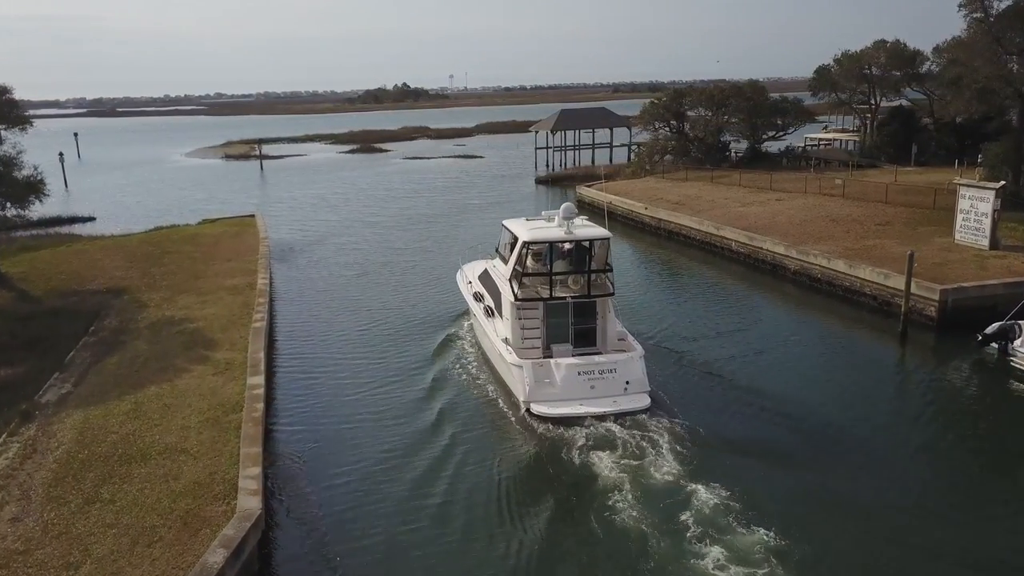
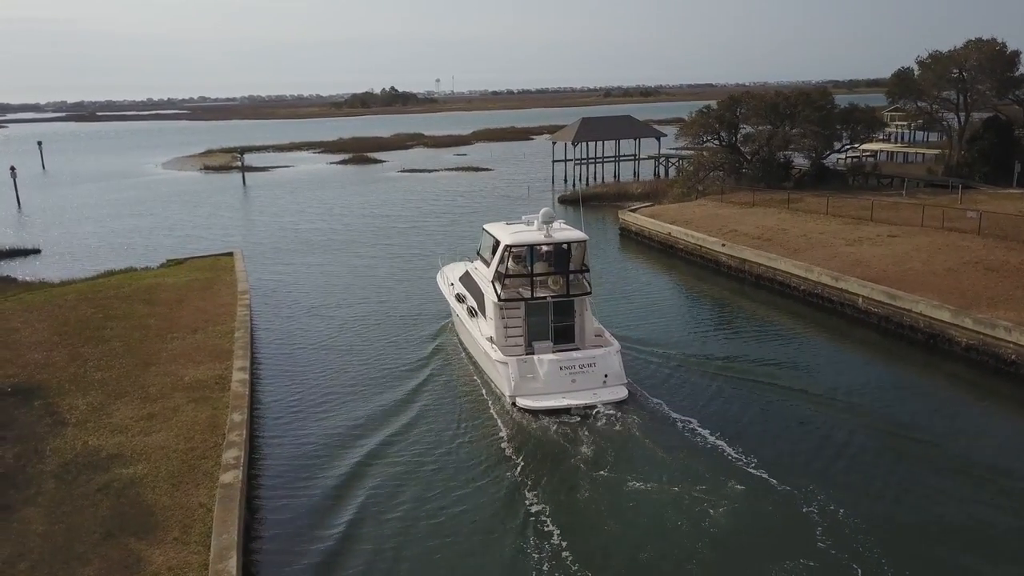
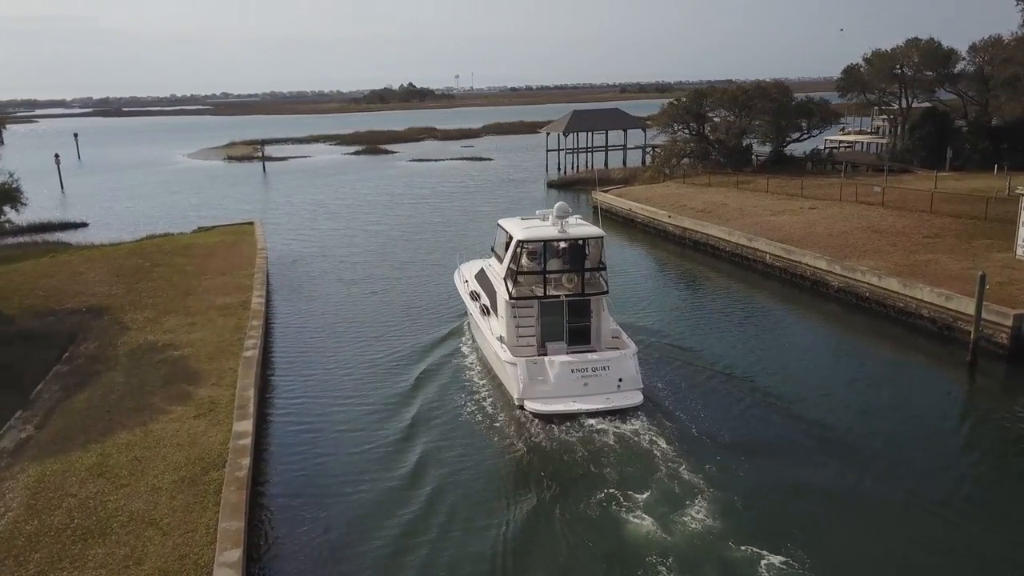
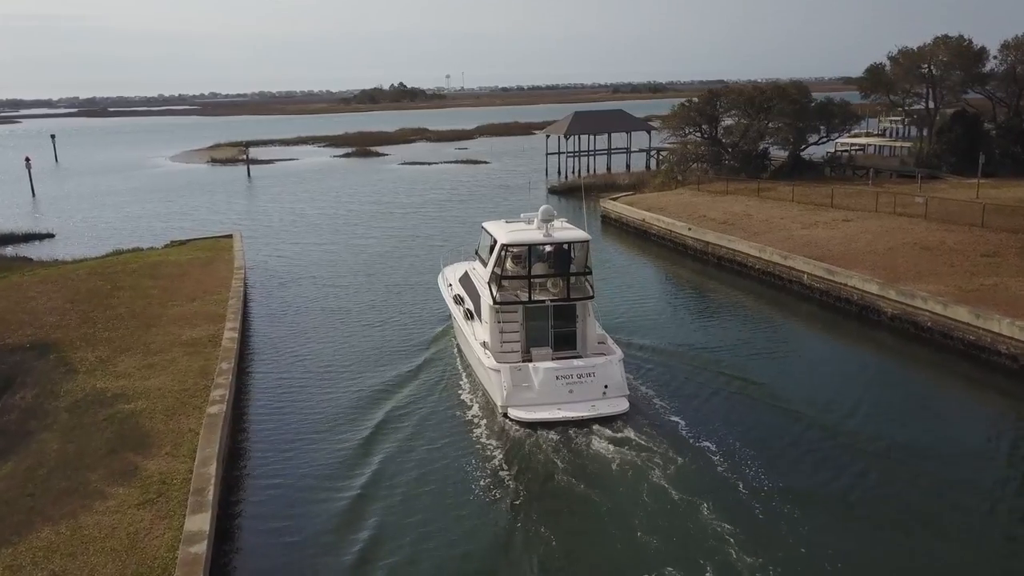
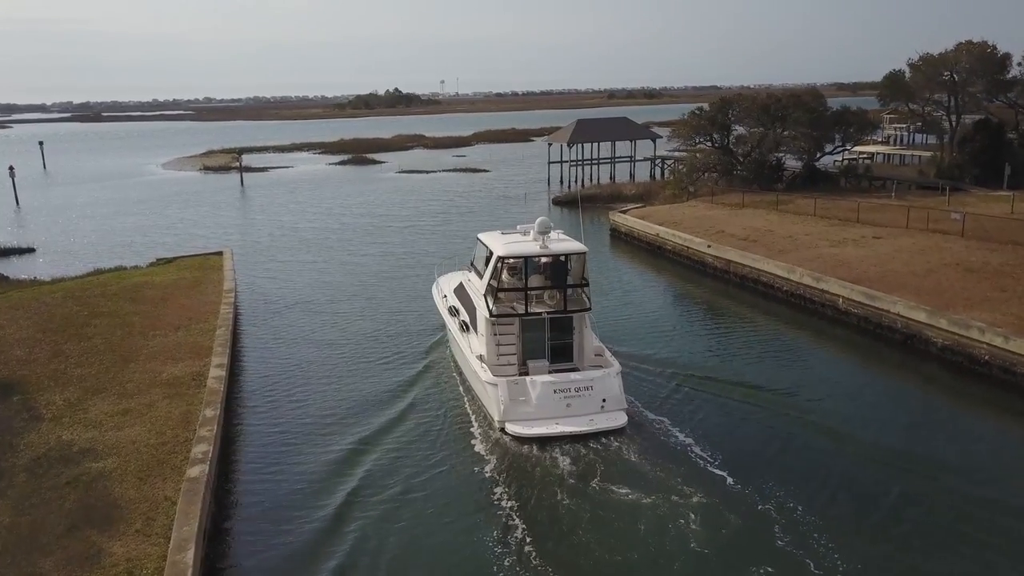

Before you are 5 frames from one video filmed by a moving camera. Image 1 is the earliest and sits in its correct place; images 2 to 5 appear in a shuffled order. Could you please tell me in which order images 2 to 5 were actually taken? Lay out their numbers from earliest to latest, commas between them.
3, 4, 5, 2
